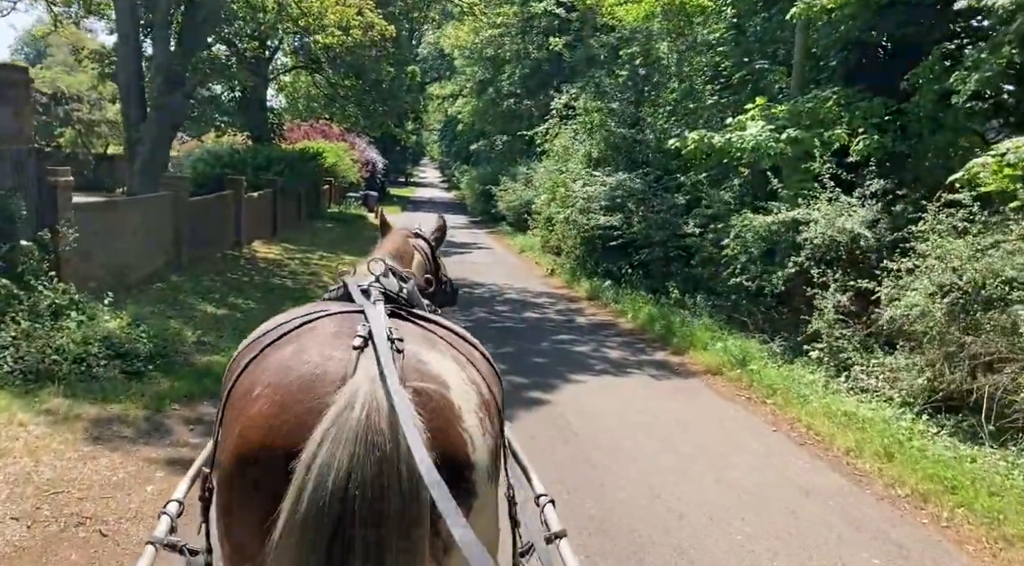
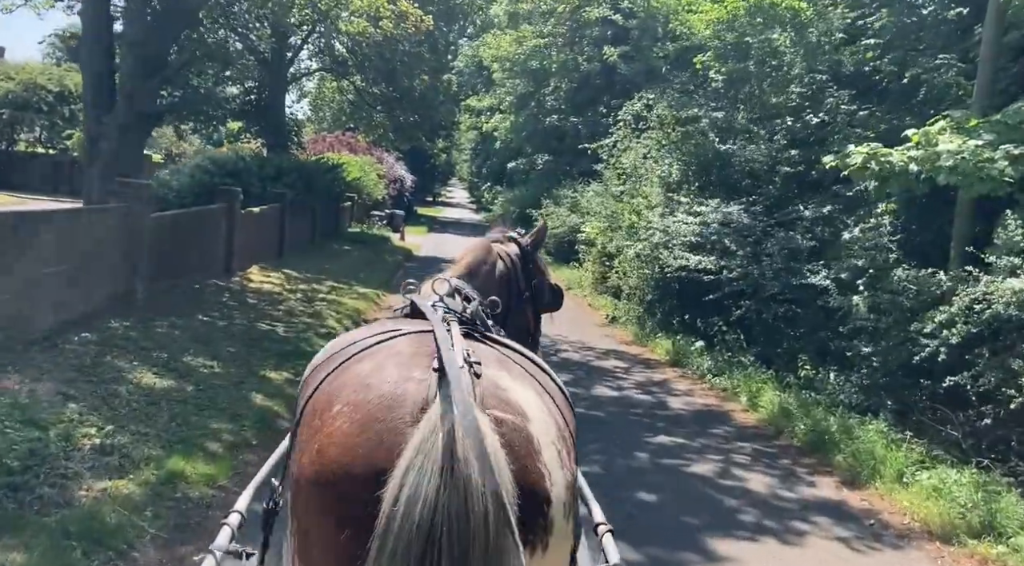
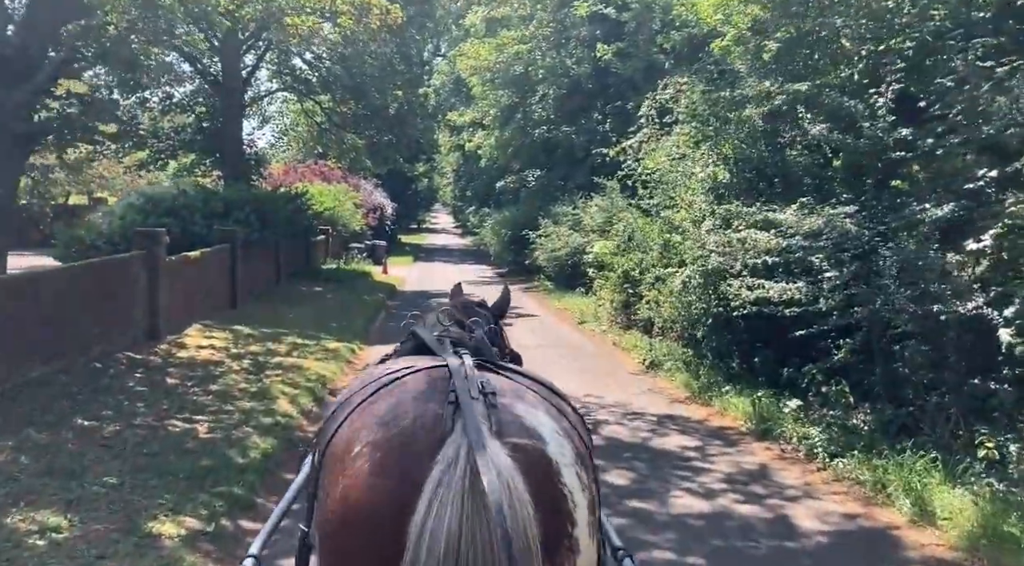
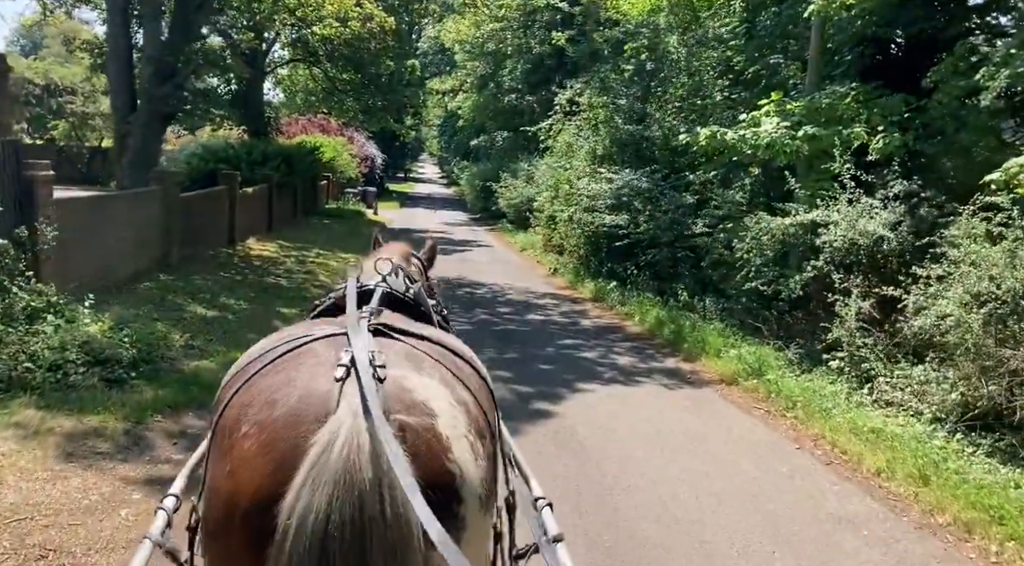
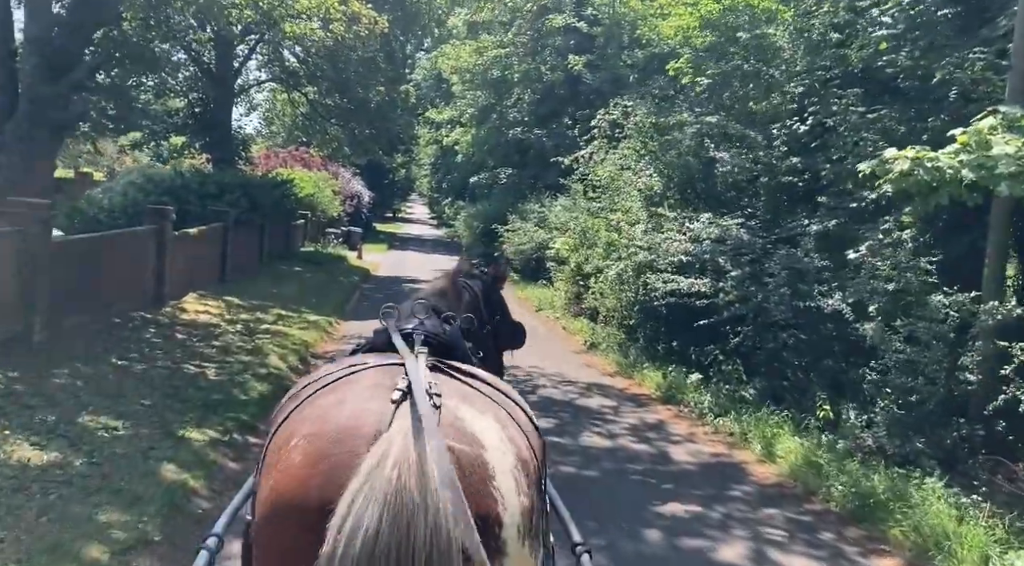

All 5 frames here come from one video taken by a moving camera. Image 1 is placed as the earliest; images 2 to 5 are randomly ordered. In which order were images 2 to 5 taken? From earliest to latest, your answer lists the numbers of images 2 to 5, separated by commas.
4, 2, 5, 3
